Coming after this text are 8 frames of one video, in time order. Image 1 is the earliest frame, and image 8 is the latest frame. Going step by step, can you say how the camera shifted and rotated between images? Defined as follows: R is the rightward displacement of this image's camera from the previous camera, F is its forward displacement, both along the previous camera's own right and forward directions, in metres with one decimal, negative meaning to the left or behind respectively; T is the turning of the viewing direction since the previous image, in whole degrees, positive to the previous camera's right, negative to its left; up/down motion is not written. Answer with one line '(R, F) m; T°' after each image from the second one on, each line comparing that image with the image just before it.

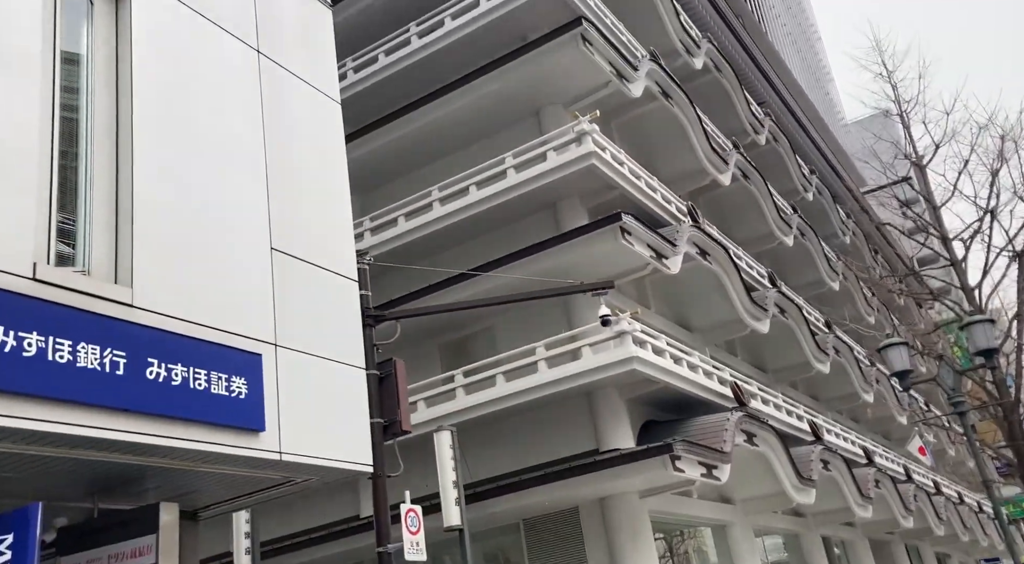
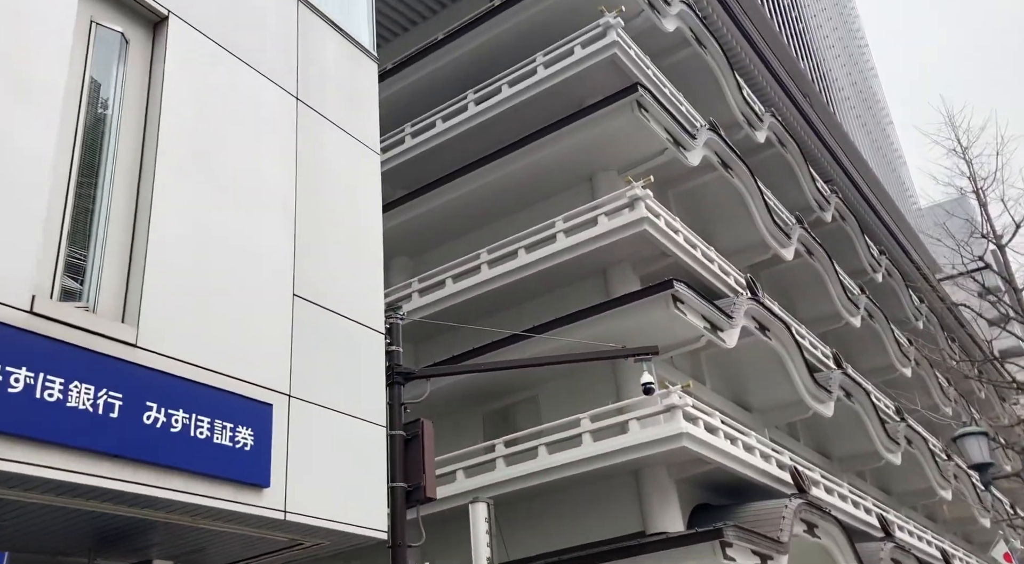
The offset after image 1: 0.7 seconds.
(+0.3, +0.7) m; -4°
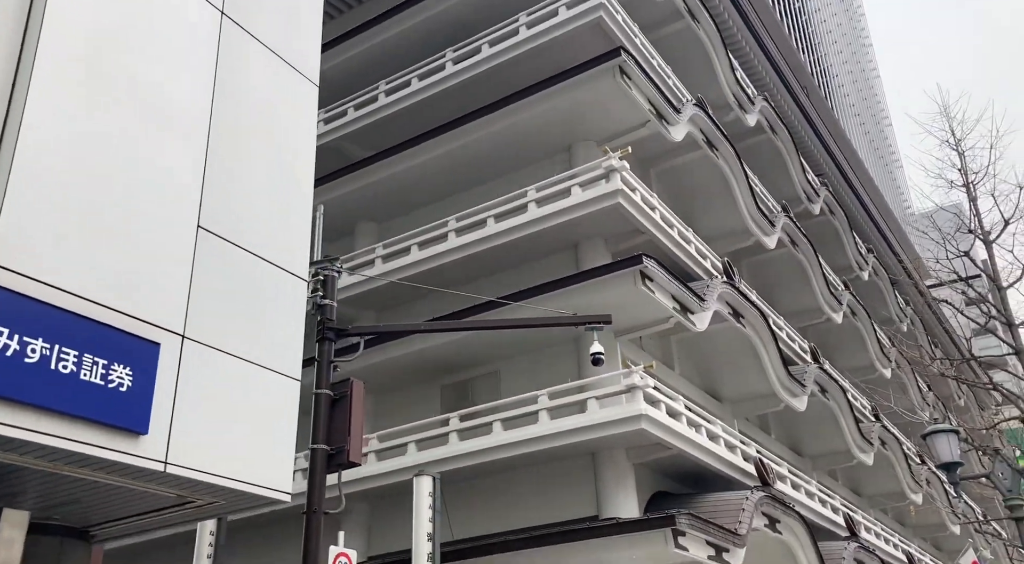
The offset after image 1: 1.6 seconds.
(+0.5, +0.8) m; +1°
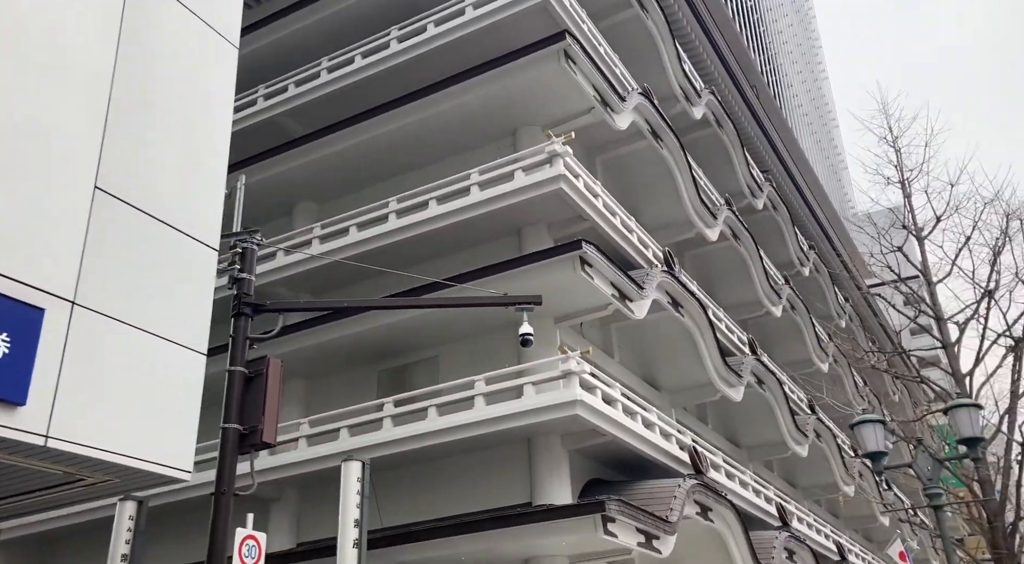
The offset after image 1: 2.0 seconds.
(+0.2, +0.1) m; +3°
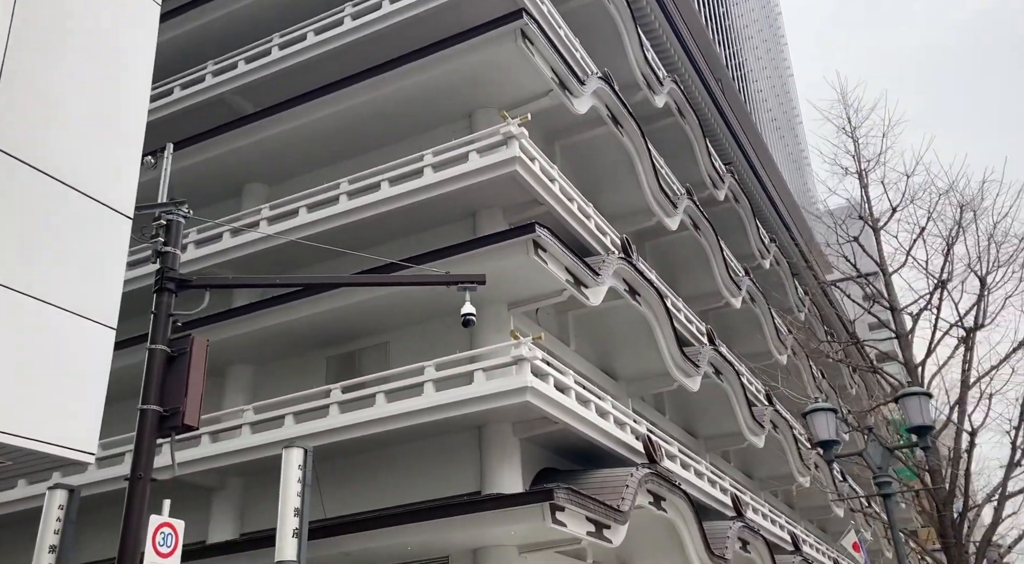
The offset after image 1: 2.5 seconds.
(+0.2, +0.4) m; +2°
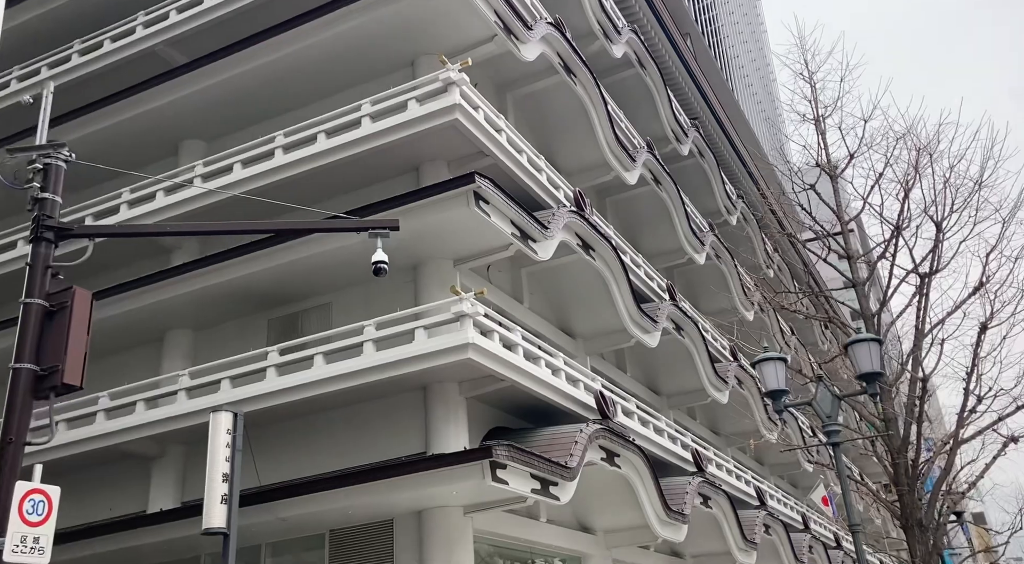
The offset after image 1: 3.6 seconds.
(+0.7, +0.6) m; +1°
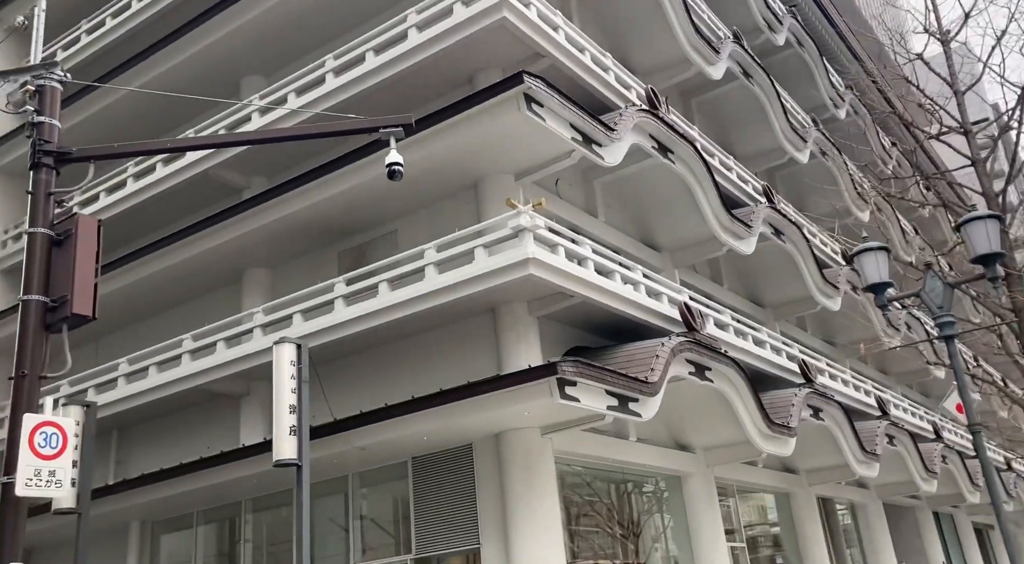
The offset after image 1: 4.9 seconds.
(+0.8, +0.9) m; -8°
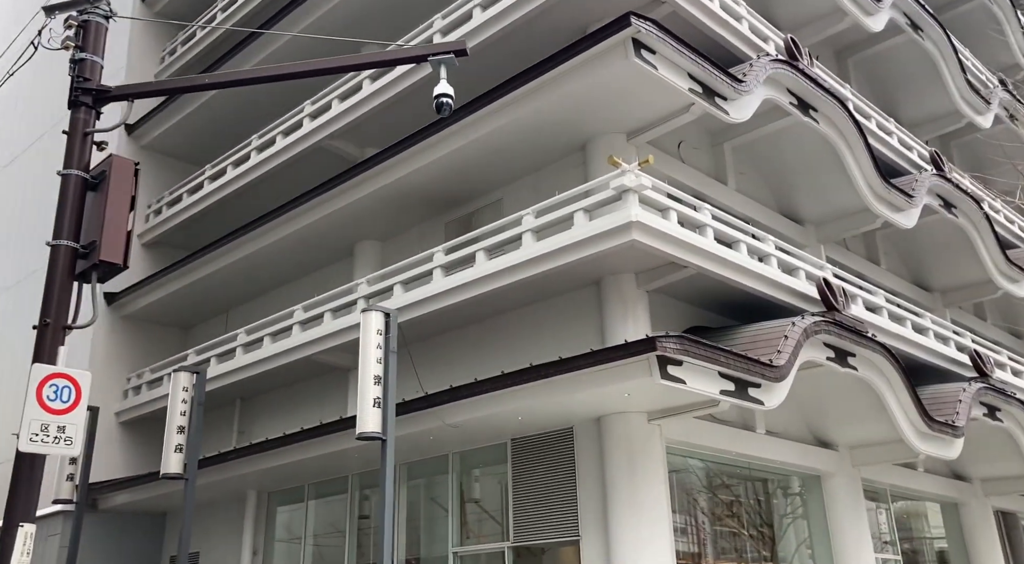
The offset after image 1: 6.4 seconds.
(+0.9, +1.3) m; -11°
